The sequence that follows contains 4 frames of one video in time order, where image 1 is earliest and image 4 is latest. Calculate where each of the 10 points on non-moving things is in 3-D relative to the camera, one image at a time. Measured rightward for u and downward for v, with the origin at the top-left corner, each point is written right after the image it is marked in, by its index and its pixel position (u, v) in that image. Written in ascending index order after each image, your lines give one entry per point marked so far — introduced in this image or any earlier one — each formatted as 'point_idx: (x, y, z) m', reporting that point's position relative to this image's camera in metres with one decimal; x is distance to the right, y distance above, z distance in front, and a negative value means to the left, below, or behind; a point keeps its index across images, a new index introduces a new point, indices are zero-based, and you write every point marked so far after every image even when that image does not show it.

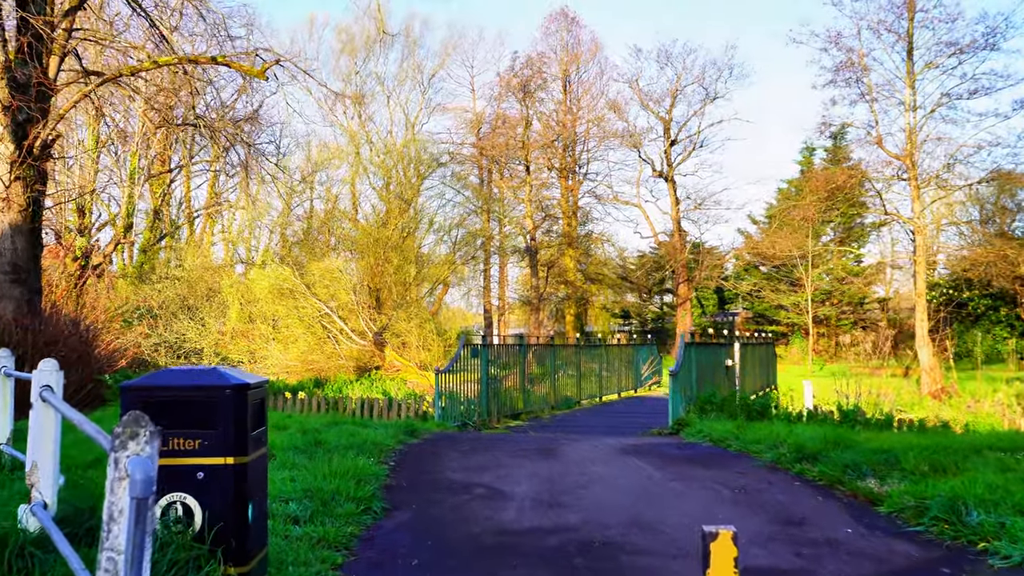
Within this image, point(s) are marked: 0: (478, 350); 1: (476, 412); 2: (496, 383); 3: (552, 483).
0: (-0.5, -0.9, +12.3) m
1: (-0.5, -1.8, +12.3) m
2: (-0.2, -1.5, +12.9) m
3: (+0.3, -1.6, +6.8) m
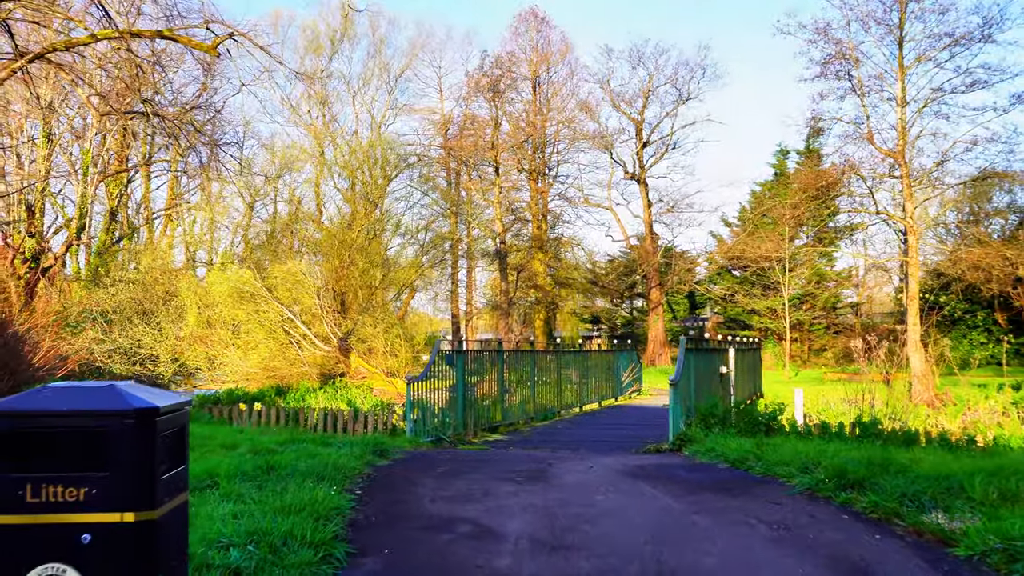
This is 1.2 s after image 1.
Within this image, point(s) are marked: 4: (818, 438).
0: (-0.8, -0.9, +11.1) m
1: (-0.8, -1.8, +11.2) m
2: (-0.6, -1.5, +11.7) m
3: (+0.3, -1.6, +5.7) m
4: (+3.1, -1.5, +8.2) m
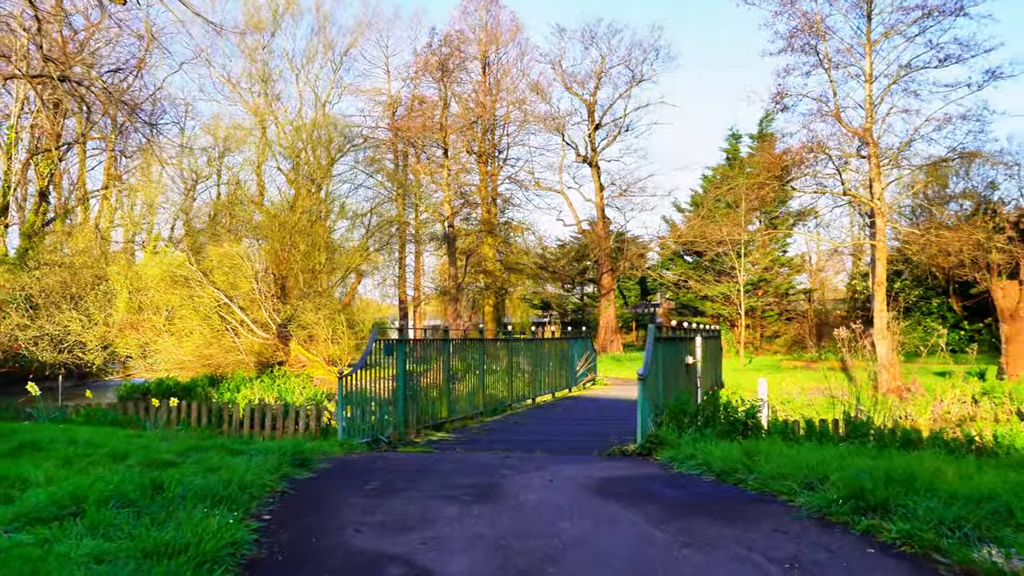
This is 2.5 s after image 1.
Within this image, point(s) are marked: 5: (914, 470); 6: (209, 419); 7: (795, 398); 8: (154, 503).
0: (-1.4, -0.7, +9.9) m
1: (-1.5, -1.6, +9.9) m
2: (-1.2, -1.3, +10.5) m
3: (0.0, -1.5, +4.5) m
4: (+2.6, -1.3, +7.2) m
5: (+2.7, -1.2, +5.5) m
6: (-4.4, -1.9, +11.7) m
7: (+5.8, -2.3, +16.9) m
8: (-2.3, -1.4, +5.2) m
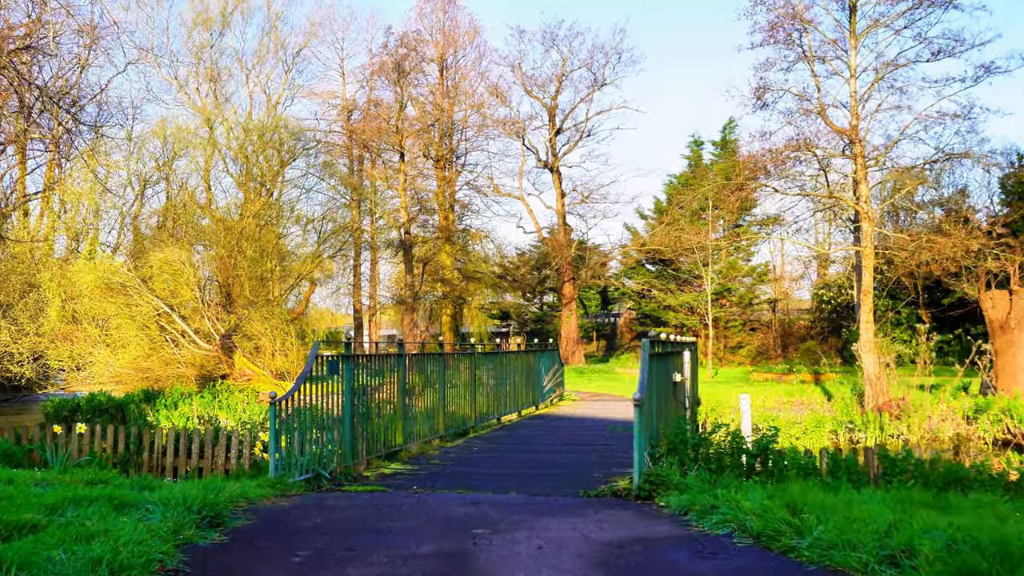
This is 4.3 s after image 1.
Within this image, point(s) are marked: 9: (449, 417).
0: (-1.8, -0.8, +8.4) m
1: (-1.8, -1.7, +8.4) m
2: (-1.6, -1.3, +9.0) m
3: (-0.1, -1.5, +3.1) m
4: (+2.4, -1.4, +5.9) m
5: (+2.6, -1.2, +4.2) m
6: (-4.8, -2.0, +10.0) m
7: (+5.1, -2.4, +15.8) m
8: (-2.4, -1.4, +3.7) m
9: (-0.9, -1.8, +11.6) m
